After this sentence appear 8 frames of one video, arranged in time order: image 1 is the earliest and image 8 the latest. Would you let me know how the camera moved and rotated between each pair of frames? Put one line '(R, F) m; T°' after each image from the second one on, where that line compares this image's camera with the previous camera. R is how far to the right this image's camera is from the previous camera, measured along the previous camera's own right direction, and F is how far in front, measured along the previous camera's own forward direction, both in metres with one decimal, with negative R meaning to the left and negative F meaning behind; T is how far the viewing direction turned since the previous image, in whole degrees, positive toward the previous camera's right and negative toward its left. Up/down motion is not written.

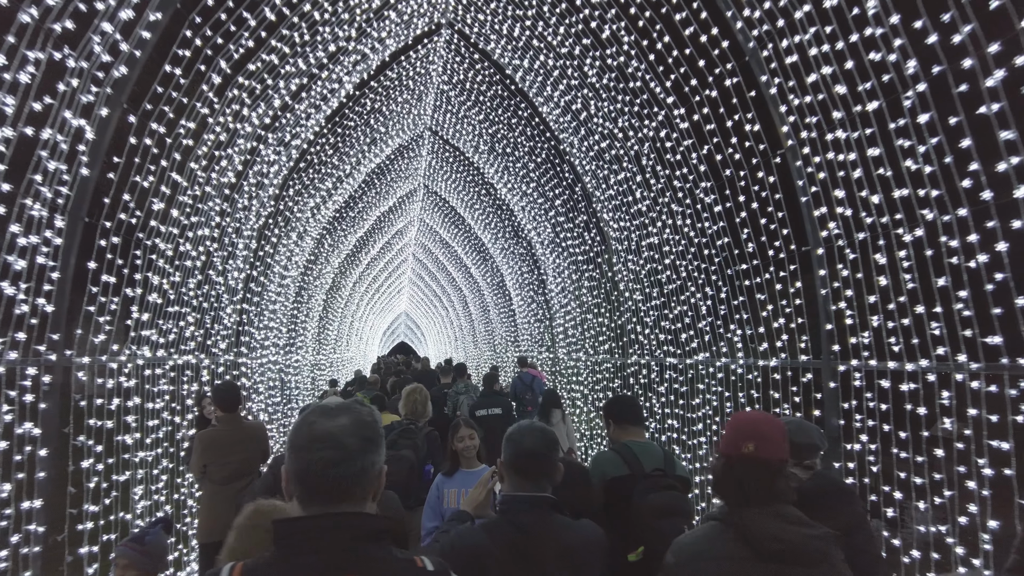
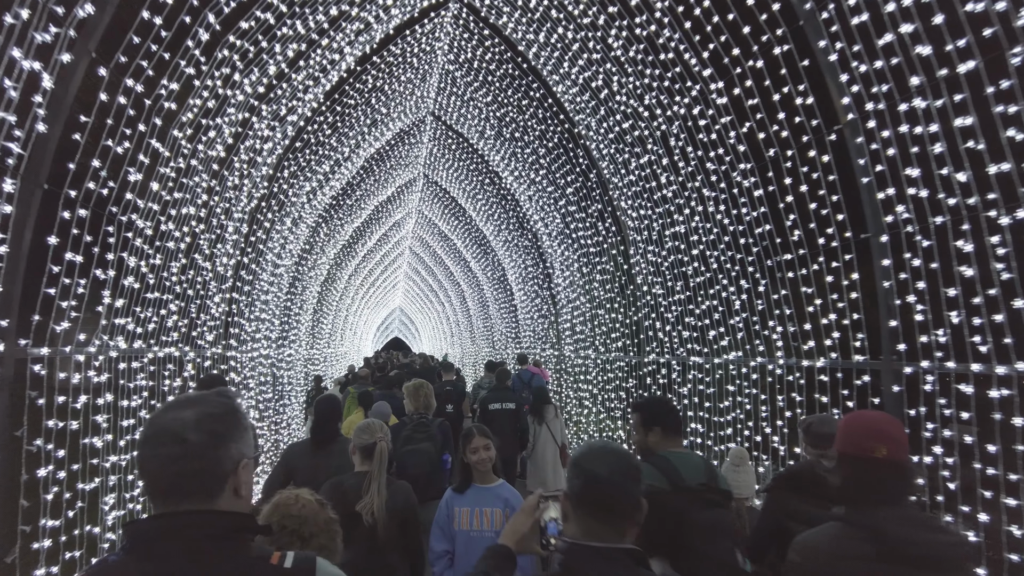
(-0.3, +0.7) m; +1°
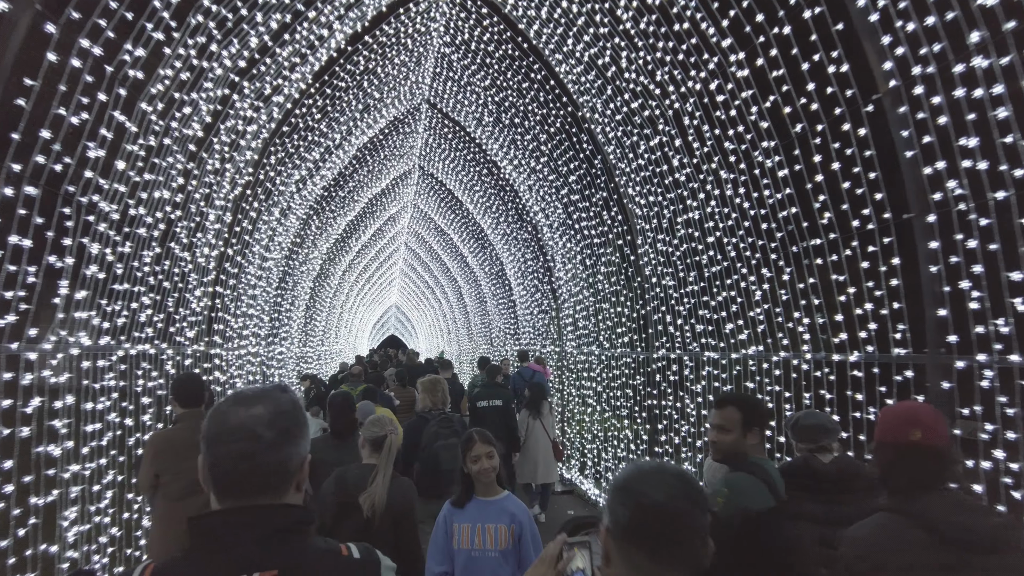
(-0.1, +0.6) m; 0°
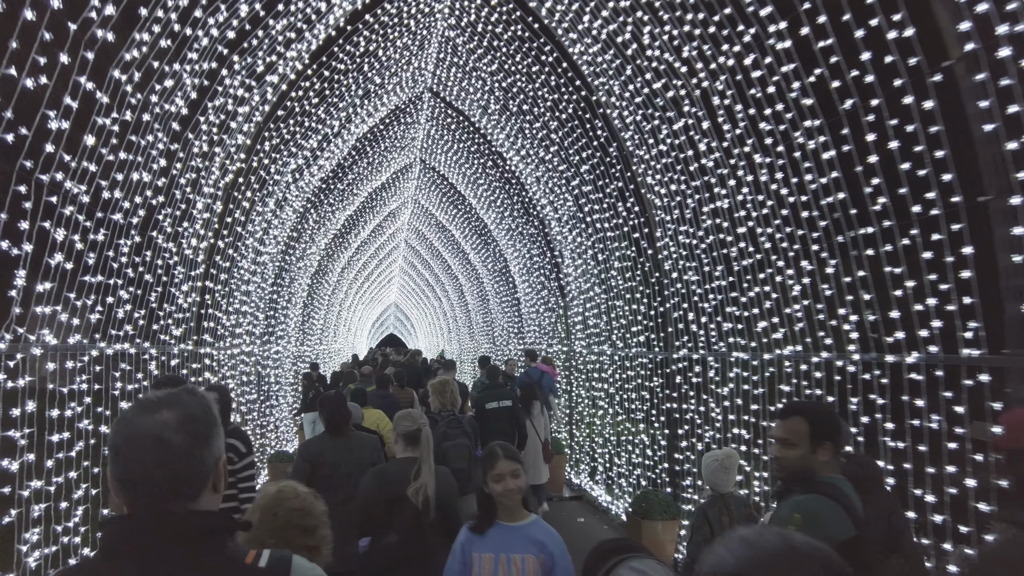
(-0.2, +0.6) m; 0°
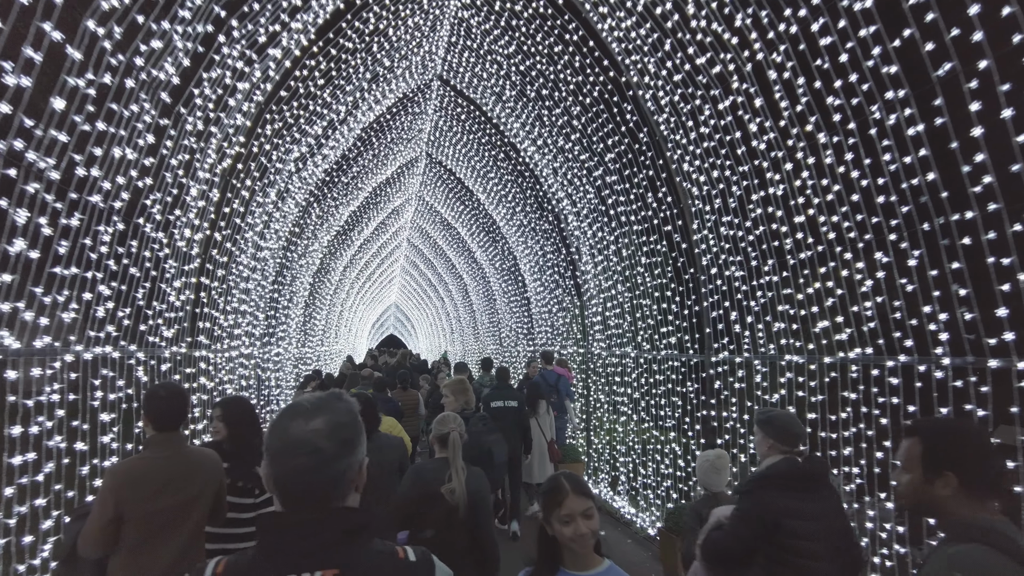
(-0.3, +0.8) m; 0°
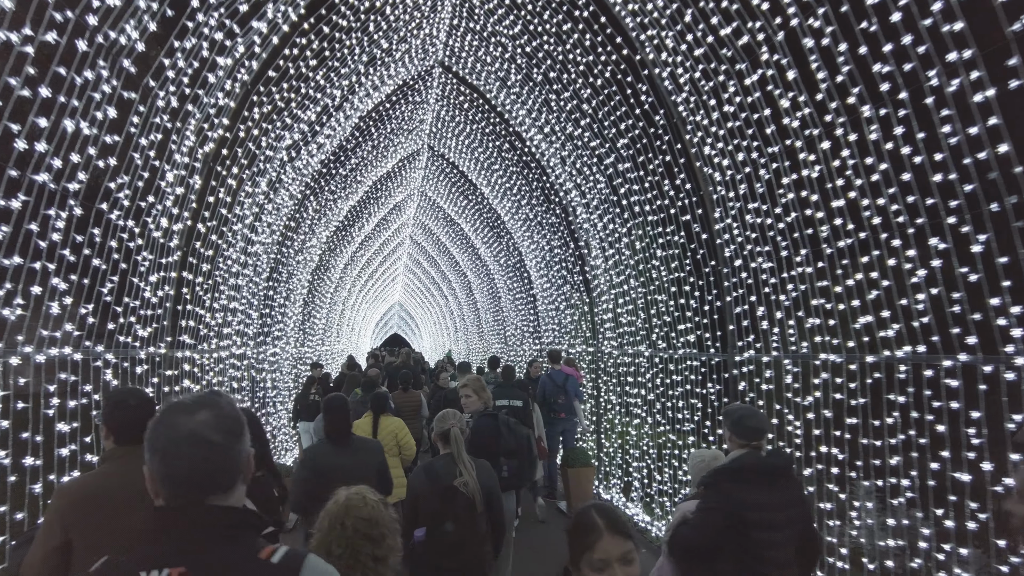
(0.0, +0.6) m; 0°
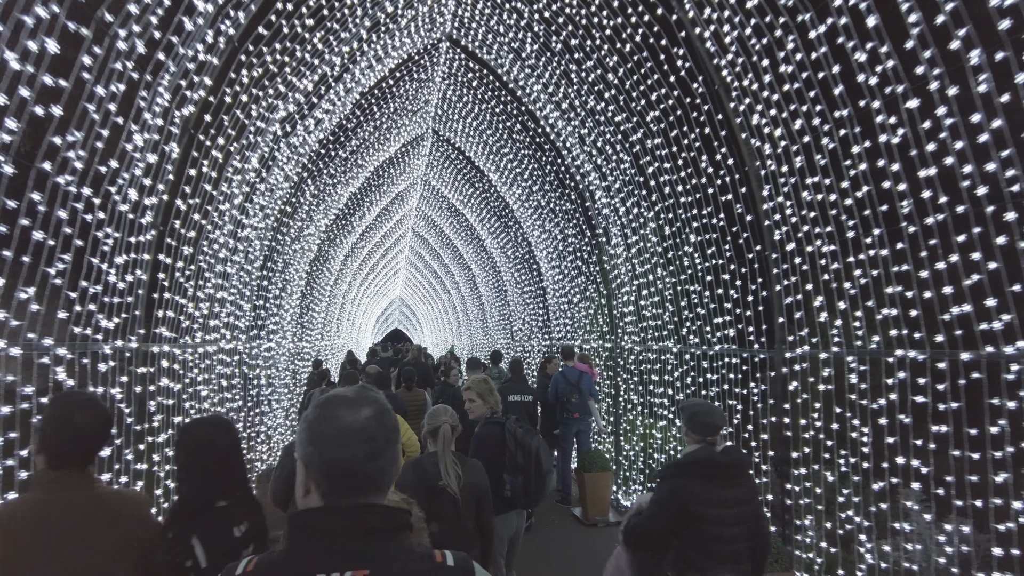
(-0.2, +0.9) m; 0°
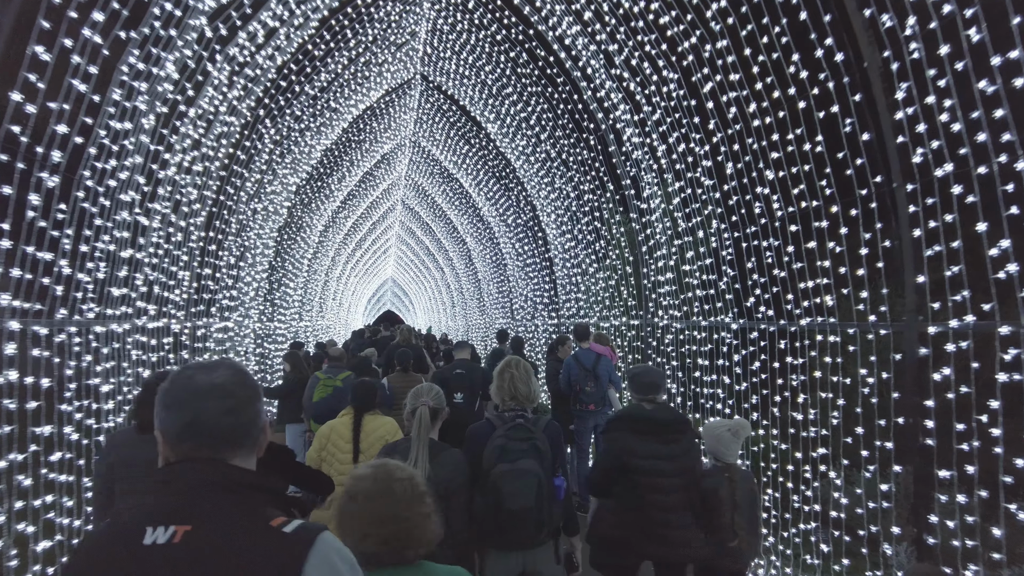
(-0.2, +2.2) m; +1°
